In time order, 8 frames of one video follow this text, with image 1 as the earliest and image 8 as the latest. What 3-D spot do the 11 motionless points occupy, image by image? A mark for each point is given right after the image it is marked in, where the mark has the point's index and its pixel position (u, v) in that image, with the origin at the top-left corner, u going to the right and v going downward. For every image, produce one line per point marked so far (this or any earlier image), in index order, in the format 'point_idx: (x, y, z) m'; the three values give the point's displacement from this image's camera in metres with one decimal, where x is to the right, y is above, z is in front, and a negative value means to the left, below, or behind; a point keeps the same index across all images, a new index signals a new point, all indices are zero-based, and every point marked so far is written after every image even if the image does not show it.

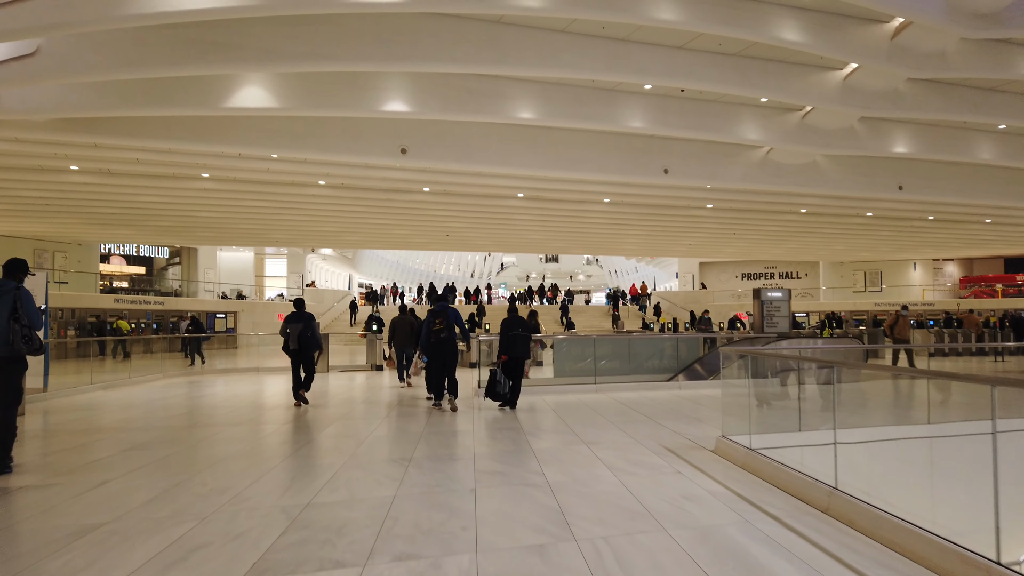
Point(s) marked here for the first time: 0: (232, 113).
0: (-4.3, +2.7, +10.3) m
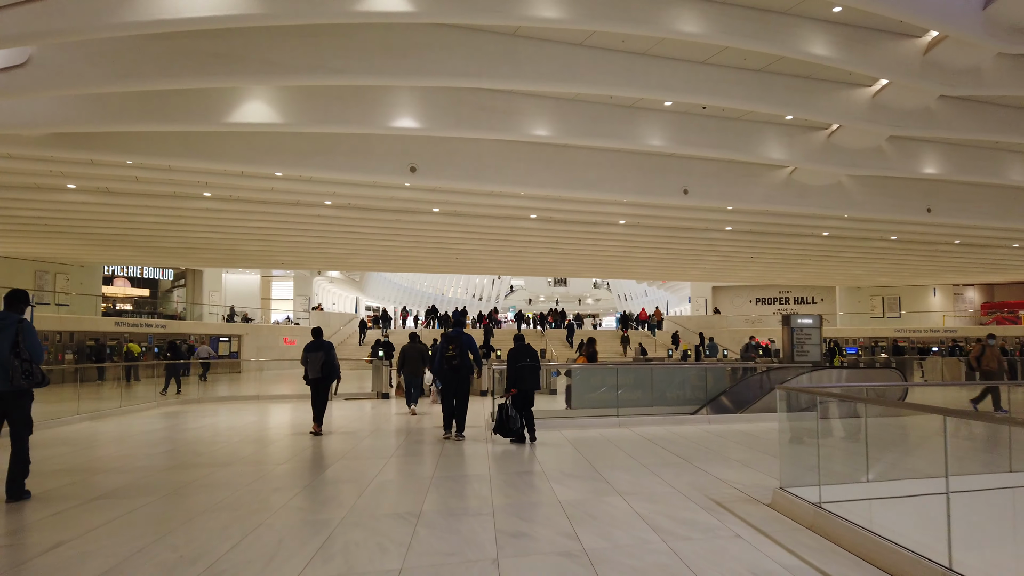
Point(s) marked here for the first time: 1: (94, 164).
0: (-4.1, +2.3, +9.8) m
1: (-6.7, +2.0, +10.7) m
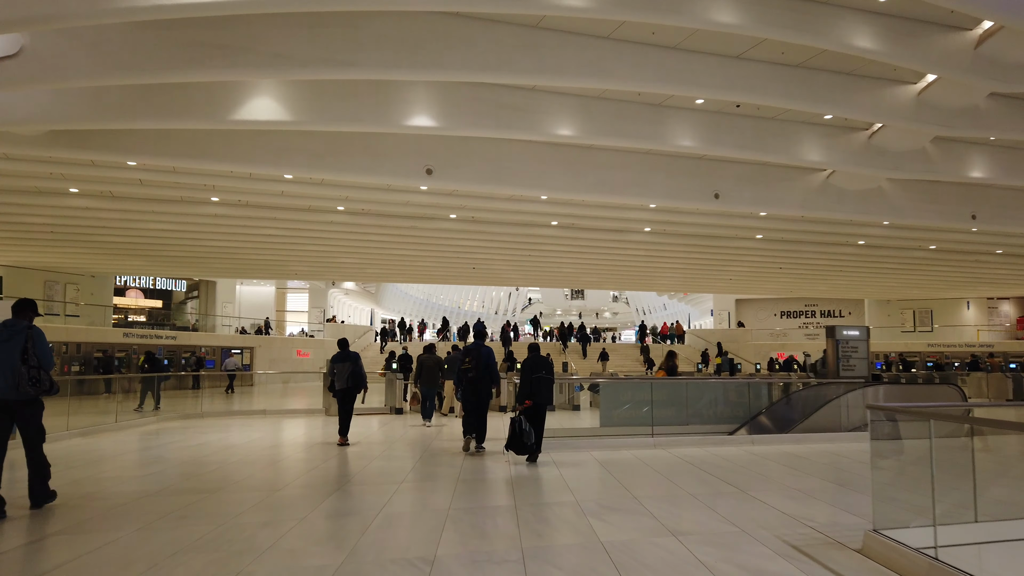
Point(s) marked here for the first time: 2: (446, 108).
0: (-3.8, +2.2, +9.3) m
1: (-6.4, +1.9, +10.2) m
2: (-1.0, +2.7, +10.0) m
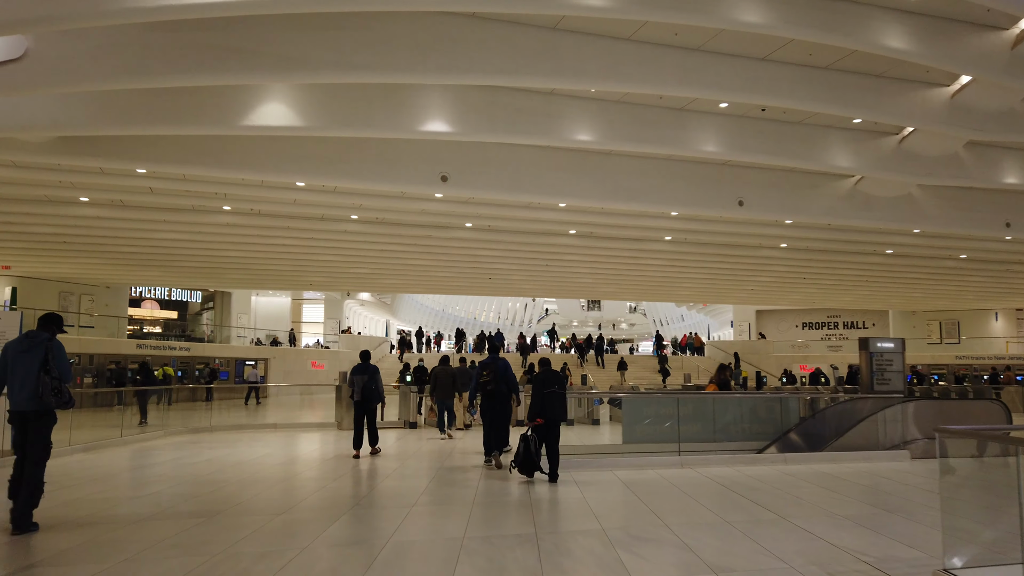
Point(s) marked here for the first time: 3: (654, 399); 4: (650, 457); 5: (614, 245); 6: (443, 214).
0: (-3.5, +2.1, +9.0) m
1: (-6.1, +1.7, +10.0) m
2: (-0.7, +2.5, +9.7) m
3: (+1.9, -1.5, +8.7) m
4: (+1.7, -2.2, +8.5) m
5: (+2.4, +1.0, +15.6) m
6: (-1.3, +1.4, +12.8) m
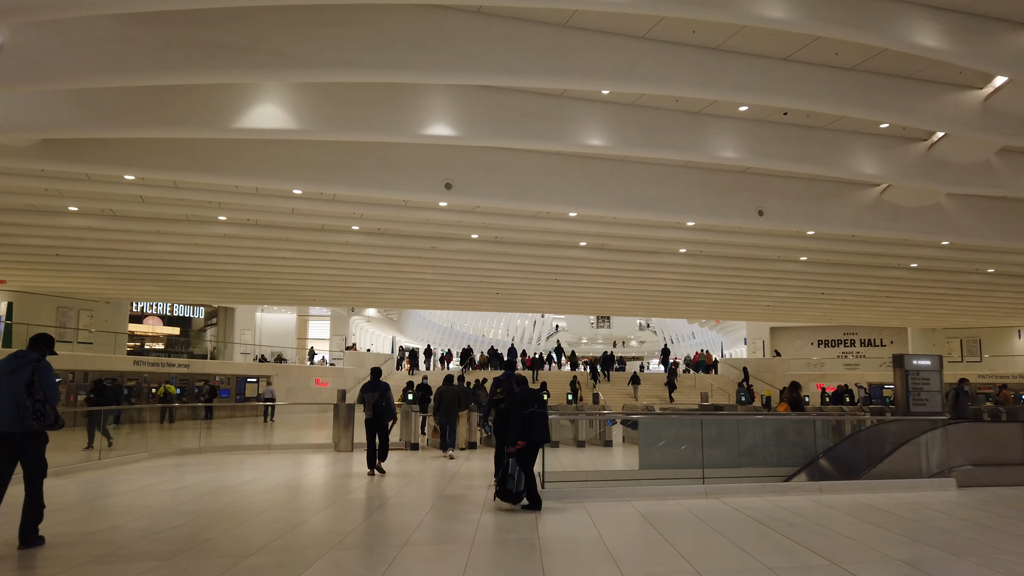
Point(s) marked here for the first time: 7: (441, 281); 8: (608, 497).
0: (-3.4, +2.0, +8.5) m
1: (-6.0, +1.6, +9.5) m
2: (-0.6, +2.4, +9.1) m
3: (+2.0, -1.6, +8.1) m
4: (+1.8, -2.3, +7.8) m
5: (+2.6, +0.7, +15.0) m
6: (-1.2, +1.2, +12.3) m
7: (-2.0, +0.2, +19.1) m
8: (+1.1, -2.4, +7.5) m
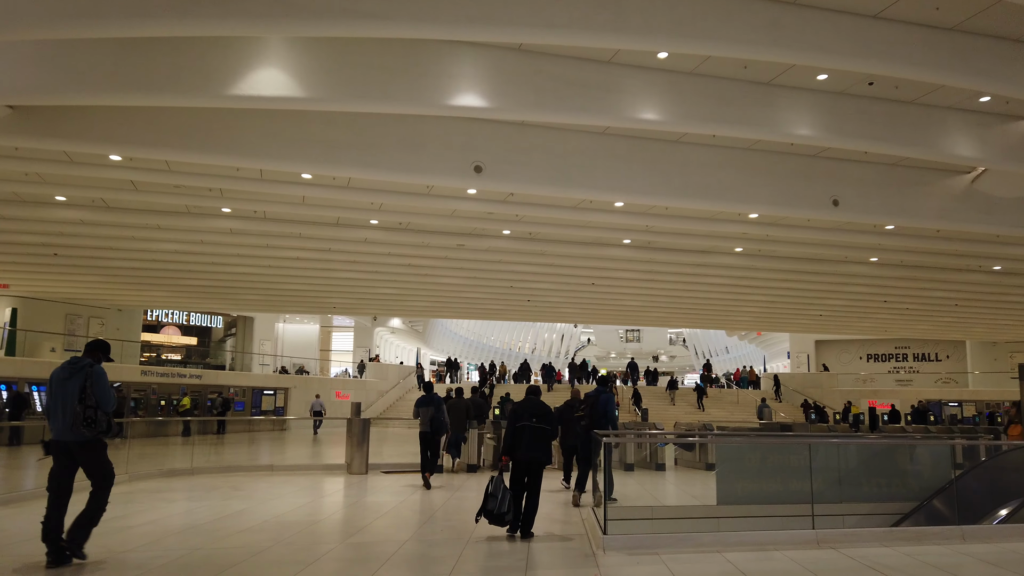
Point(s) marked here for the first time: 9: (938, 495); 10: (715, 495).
0: (-3.0, +2.0, +7.3) m
1: (-5.5, +1.6, +8.4) m
2: (-0.1, +2.4, +7.8) m
3: (+2.4, -1.5, +6.6) m
4: (+2.2, -2.2, +6.3) m
5: (+3.3, +0.6, +13.5) m
6: (-0.6, +1.2, +11.0) m
7: (-1.1, 0.0, +17.7) m
8: (+1.5, -2.3, +6.1) m
9: (+4.4, -2.0, +6.8) m
10: (+1.9, -2.0, +6.4) m
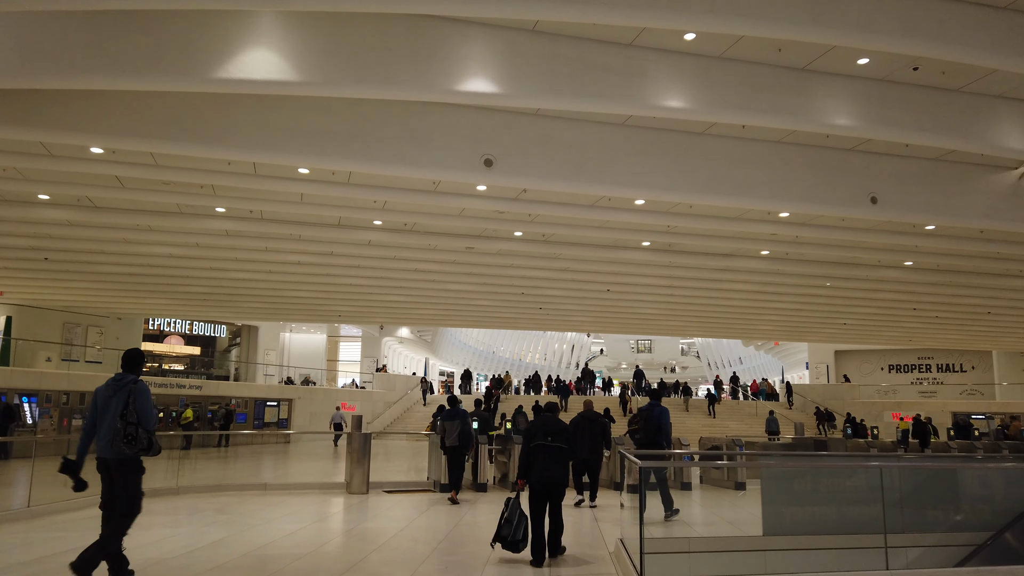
0: (-2.8, +2.0, +6.7) m
1: (-5.4, +1.6, +7.8) m
2: (0.0, +2.4, +7.2) m
3: (+2.5, -1.5, +5.8) m
4: (+2.4, -2.2, +5.6) m
5: (+3.5, +0.5, +12.7) m
6: (-0.4, +1.1, +10.3) m
7: (-0.9, -0.2, +17.1) m
8: (+1.6, -2.3, +5.3) m
9: (+4.6, -2.0, +6.0) m
10: (+2.0, -2.0, +5.6) m
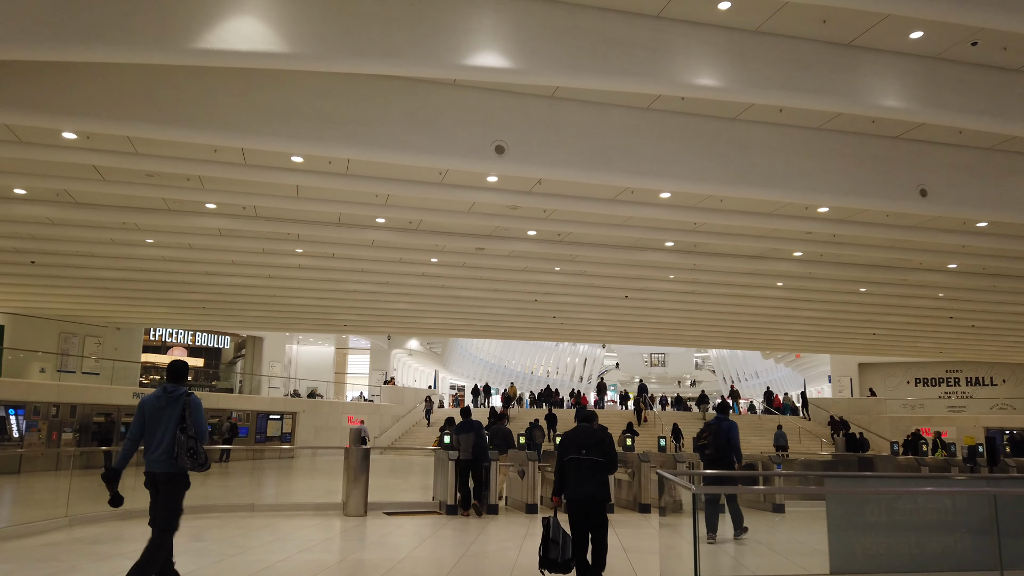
0: (-2.7, +2.0, +6.0) m
1: (-5.2, +1.6, +7.1) m
2: (+0.1, +2.4, +6.4) m
3: (+2.6, -1.5, +5.0) m
4: (+2.5, -2.2, +4.7) m
5: (+3.7, +0.4, +11.9) m
6: (-0.2, +1.0, +9.5) m
7: (-0.6, -0.4, +16.3) m
8: (+1.7, -2.2, +4.4) m
9: (+4.7, -2.0, +5.1) m
10: (+2.2, -1.9, +4.7) m
